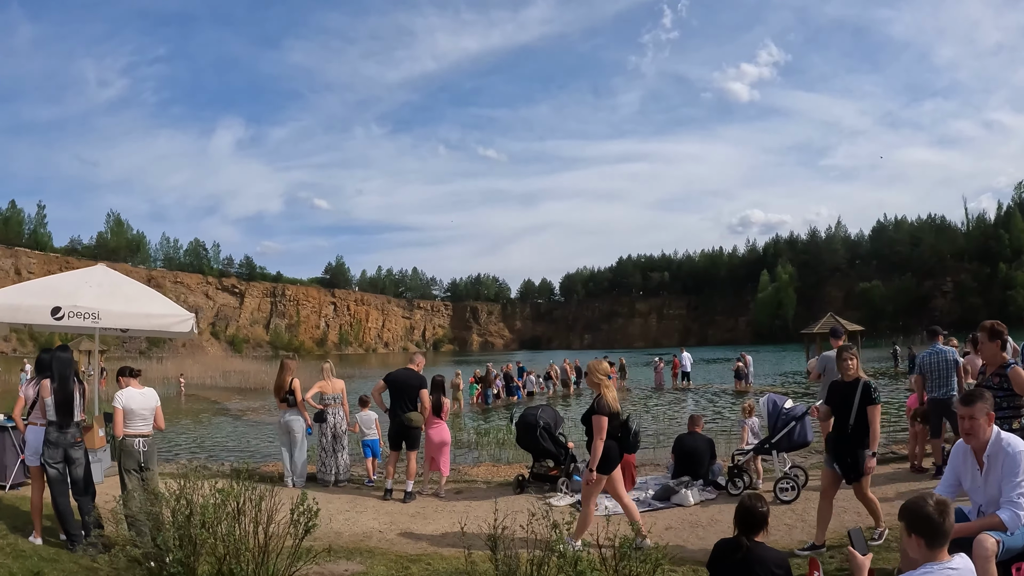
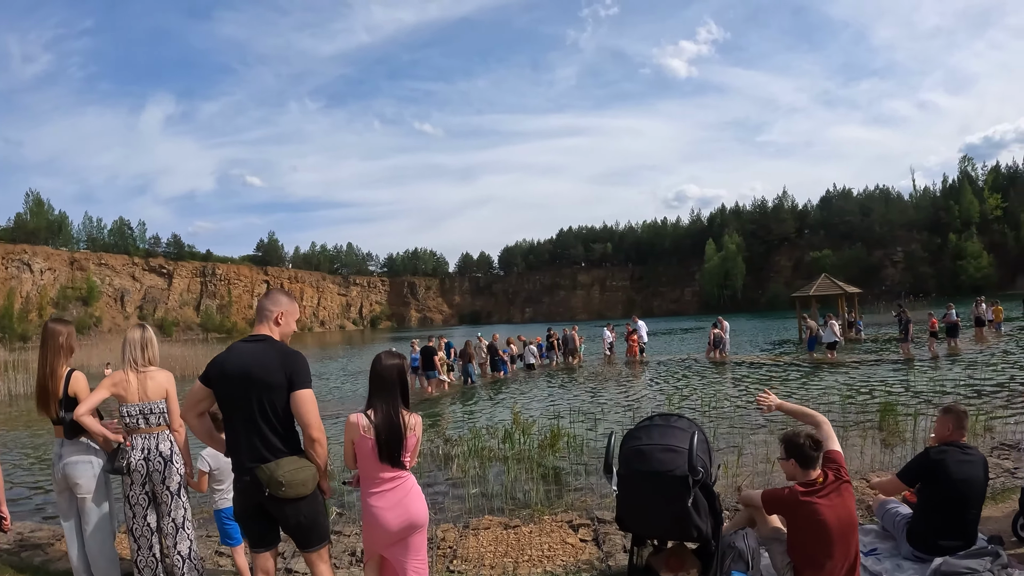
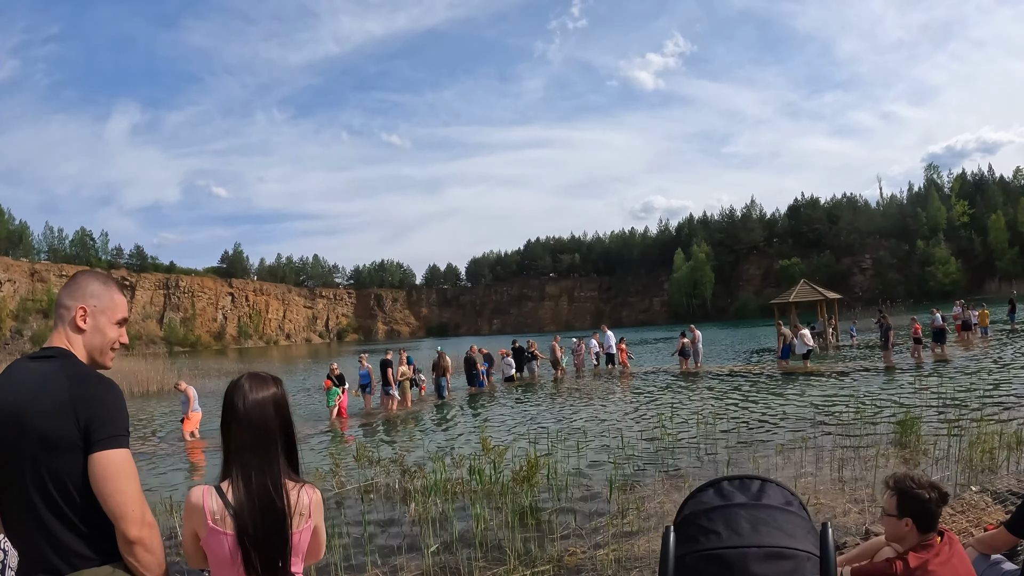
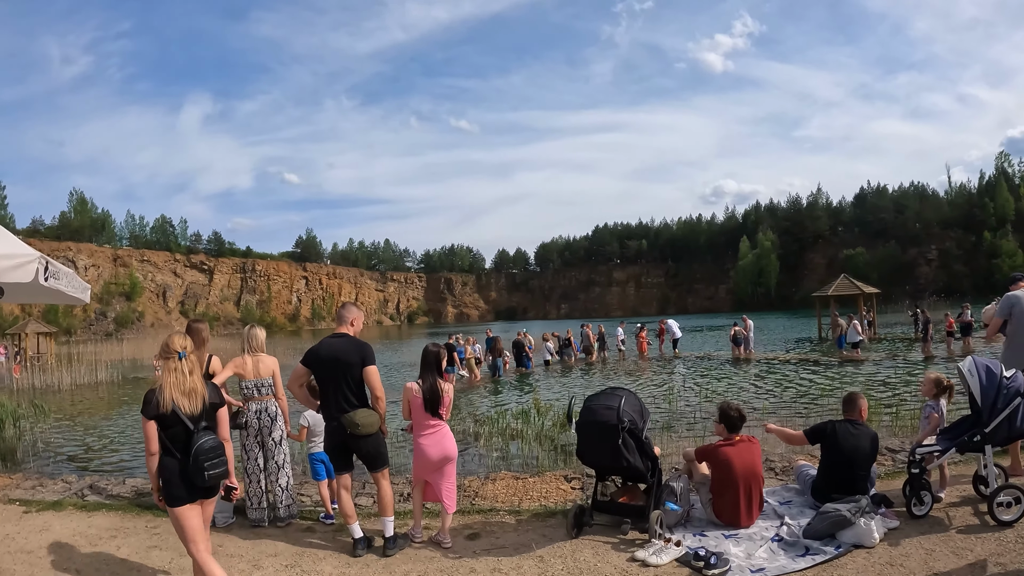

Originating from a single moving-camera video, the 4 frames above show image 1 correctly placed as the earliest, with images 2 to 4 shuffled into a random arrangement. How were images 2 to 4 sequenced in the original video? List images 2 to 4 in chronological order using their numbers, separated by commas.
4, 2, 3
